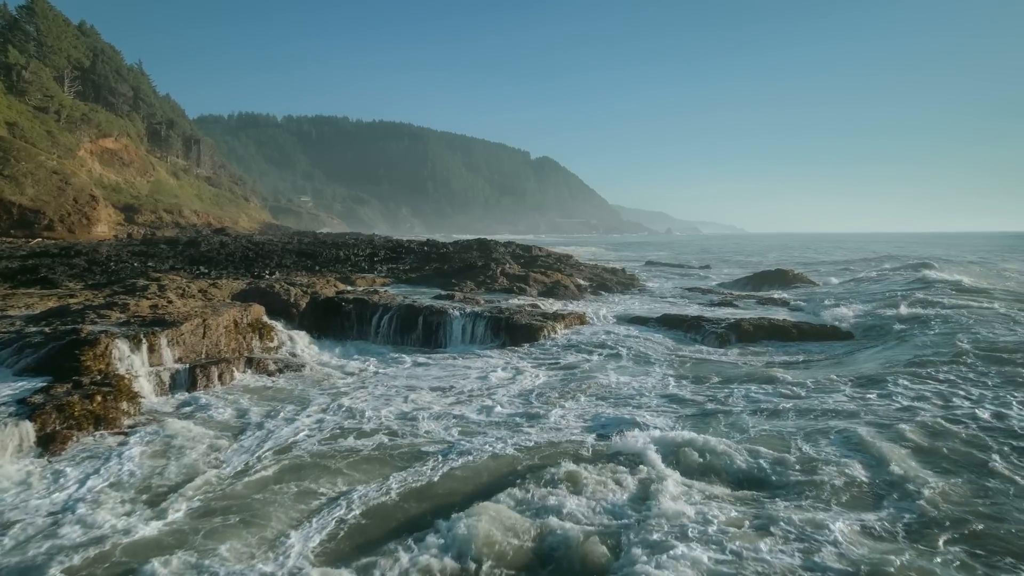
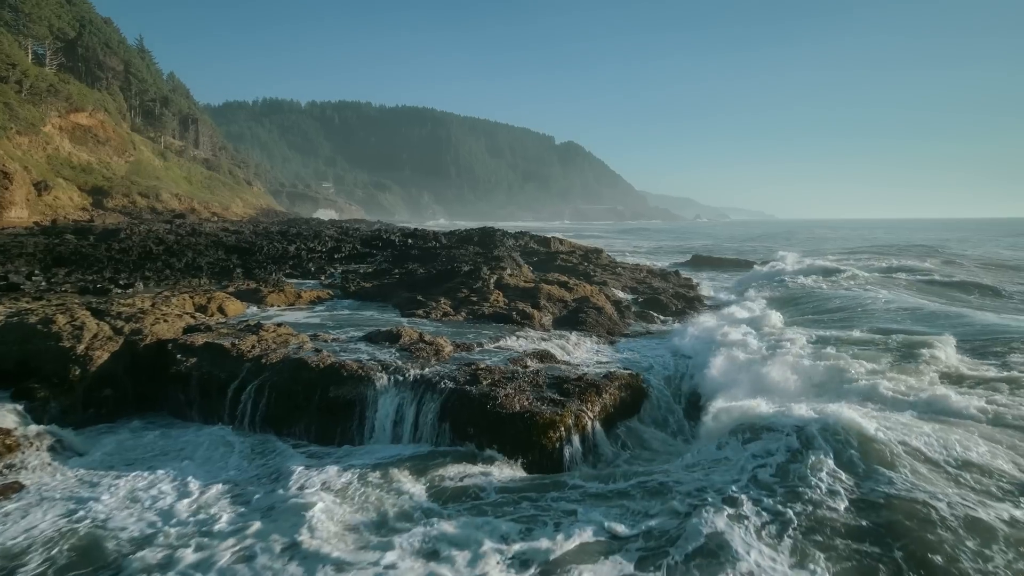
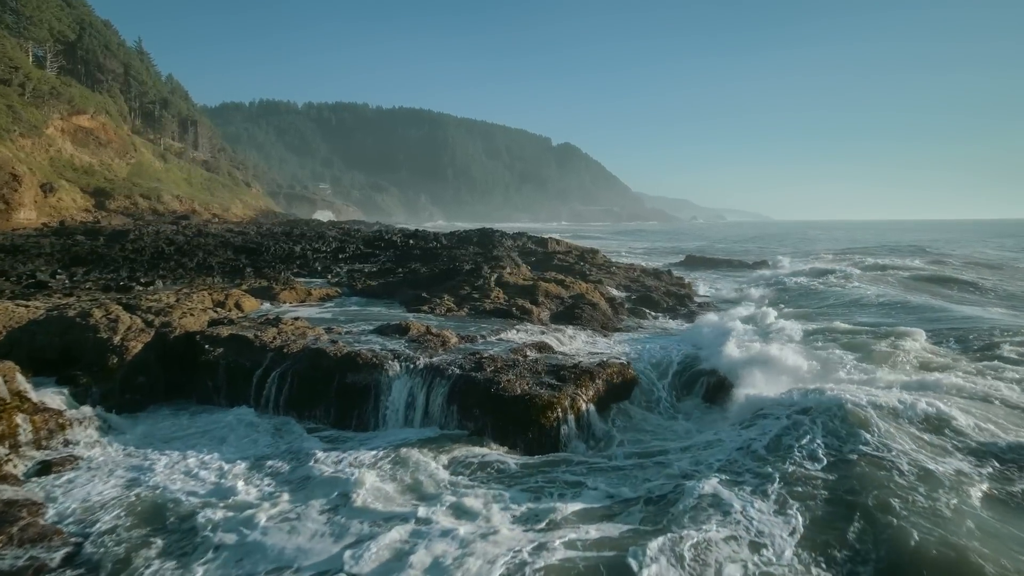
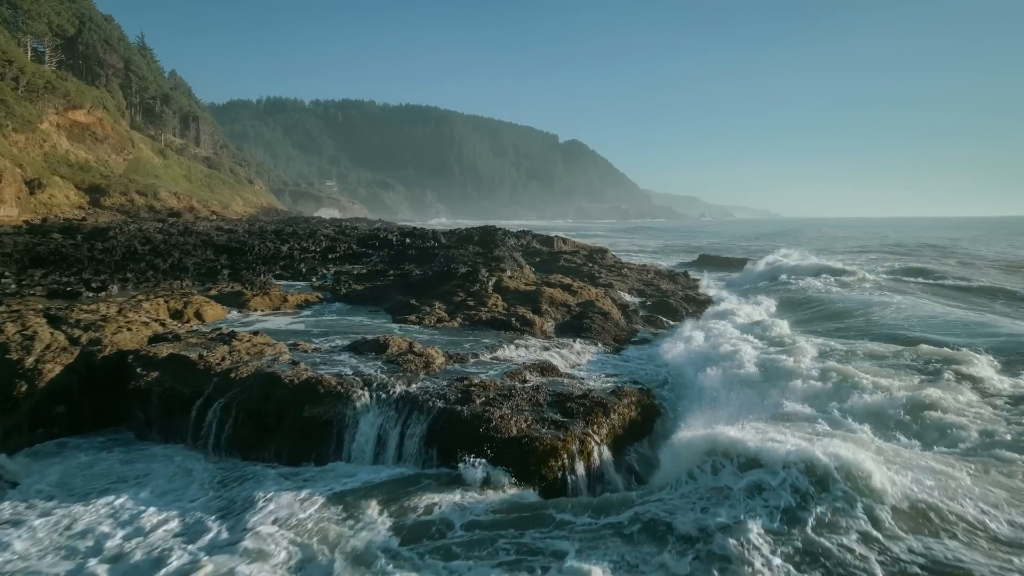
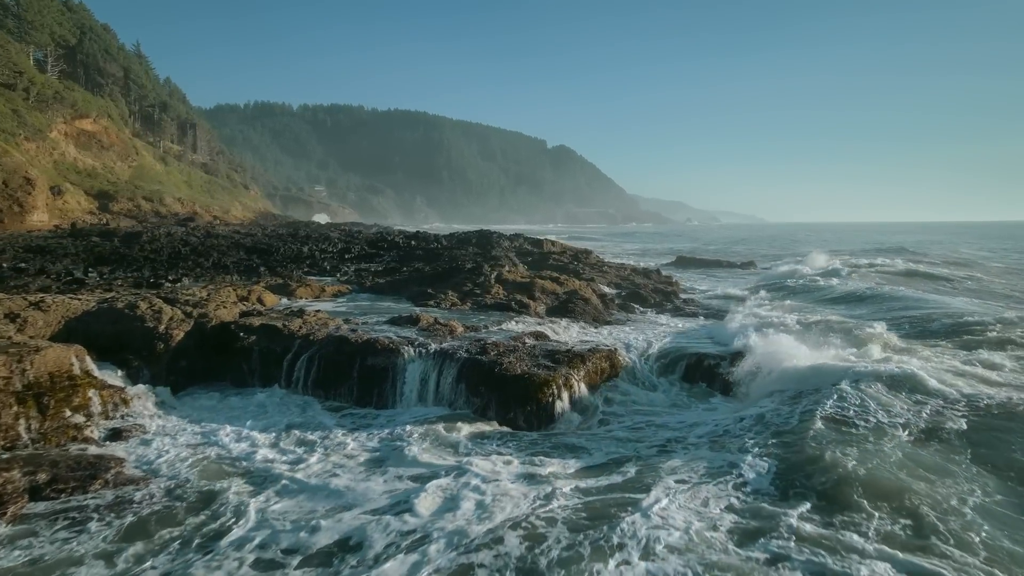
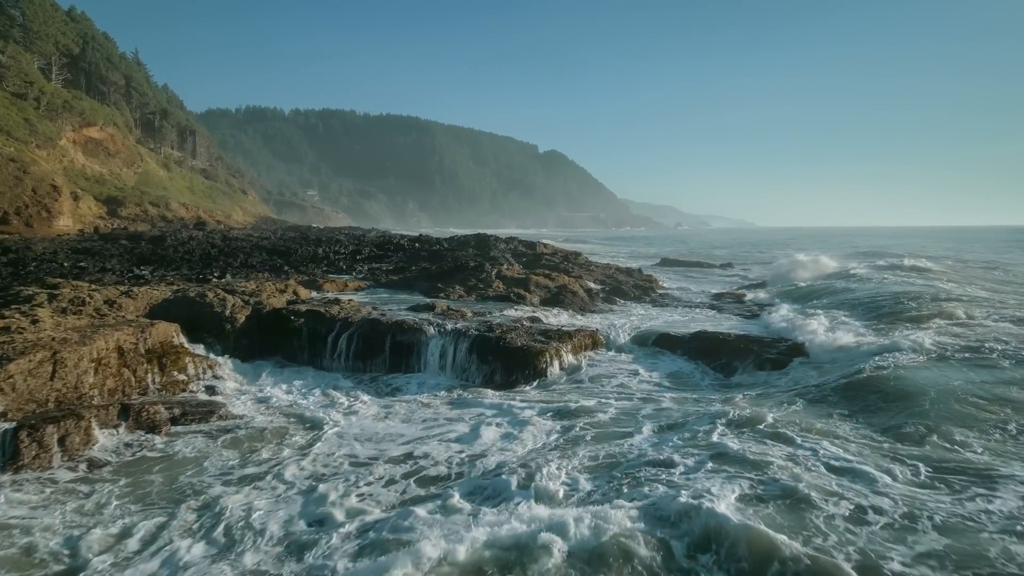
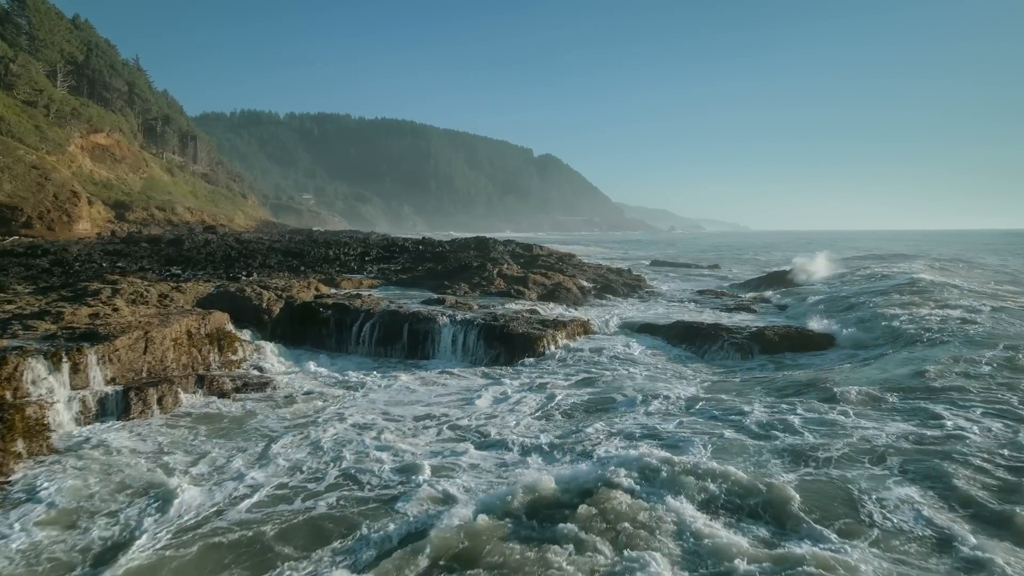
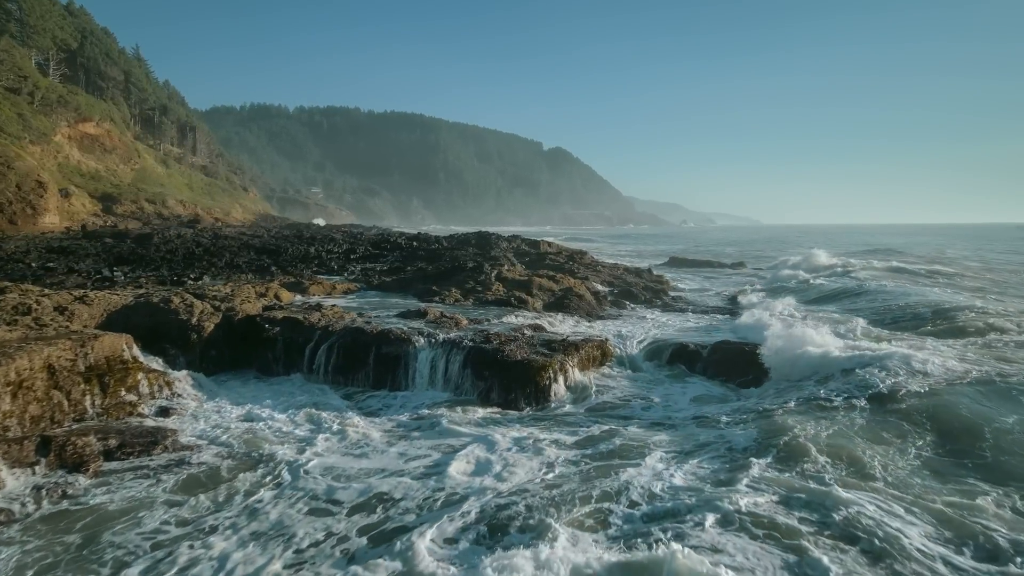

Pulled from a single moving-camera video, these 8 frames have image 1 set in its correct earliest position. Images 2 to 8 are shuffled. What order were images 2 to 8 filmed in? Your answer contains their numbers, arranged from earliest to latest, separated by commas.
7, 6, 8, 5, 3, 2, 4
